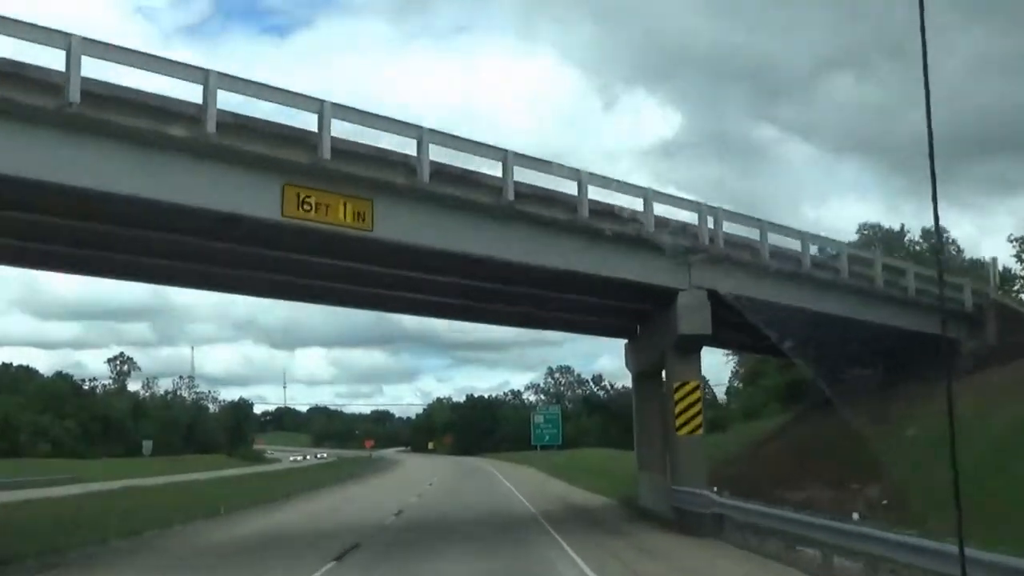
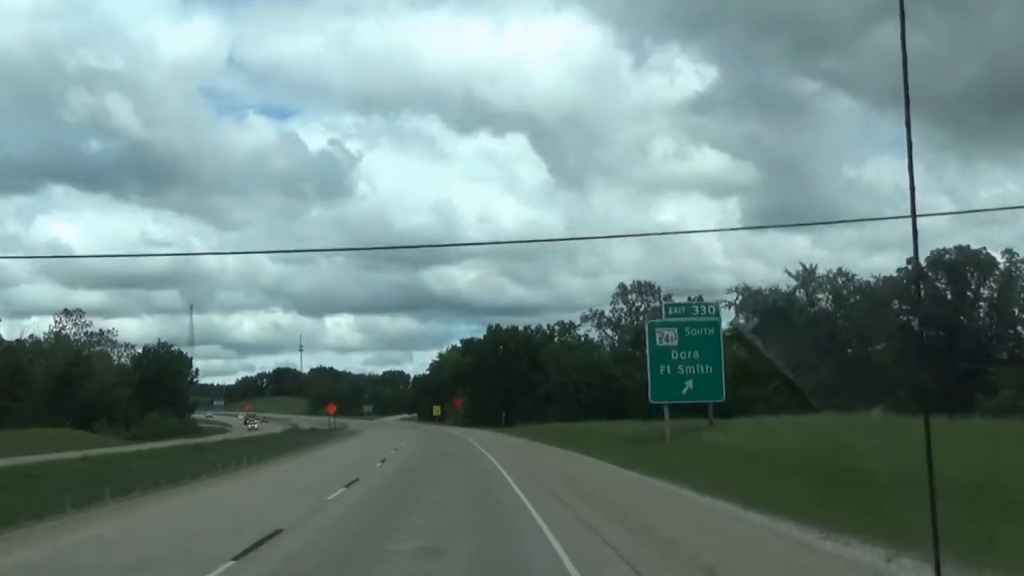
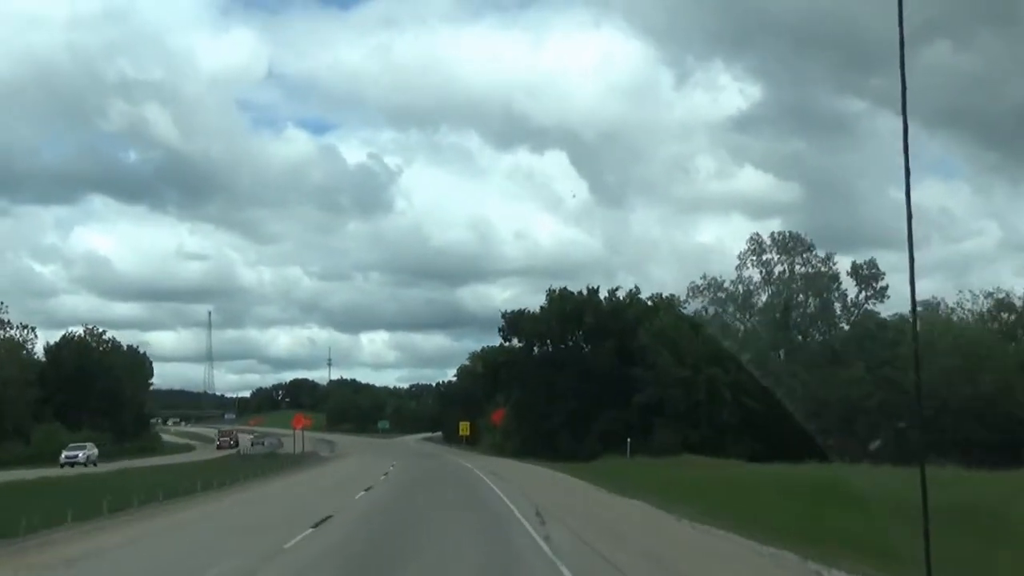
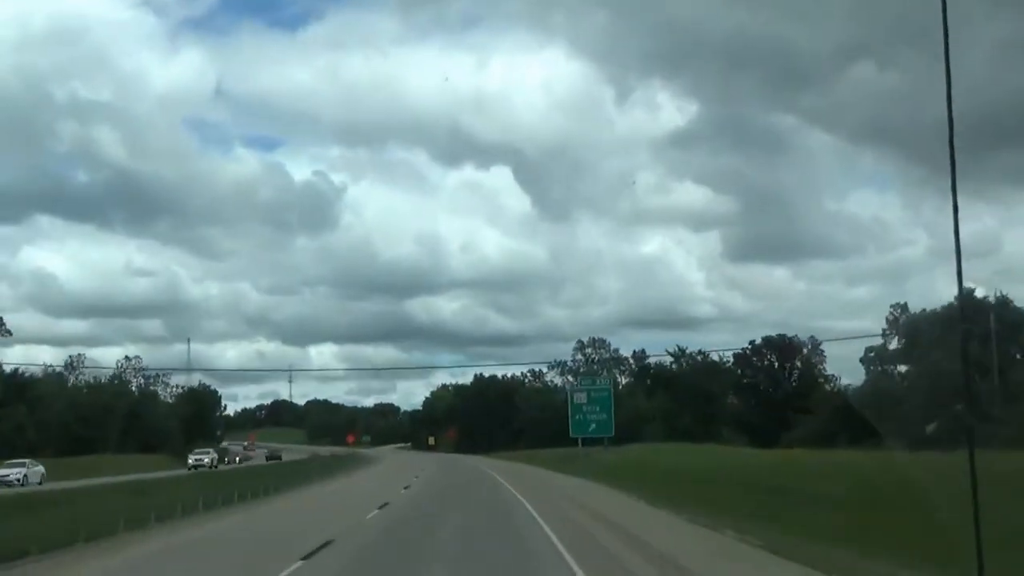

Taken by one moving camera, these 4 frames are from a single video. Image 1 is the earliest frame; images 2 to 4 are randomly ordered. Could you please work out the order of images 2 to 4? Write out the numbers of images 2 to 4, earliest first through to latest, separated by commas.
4, 2, 3
